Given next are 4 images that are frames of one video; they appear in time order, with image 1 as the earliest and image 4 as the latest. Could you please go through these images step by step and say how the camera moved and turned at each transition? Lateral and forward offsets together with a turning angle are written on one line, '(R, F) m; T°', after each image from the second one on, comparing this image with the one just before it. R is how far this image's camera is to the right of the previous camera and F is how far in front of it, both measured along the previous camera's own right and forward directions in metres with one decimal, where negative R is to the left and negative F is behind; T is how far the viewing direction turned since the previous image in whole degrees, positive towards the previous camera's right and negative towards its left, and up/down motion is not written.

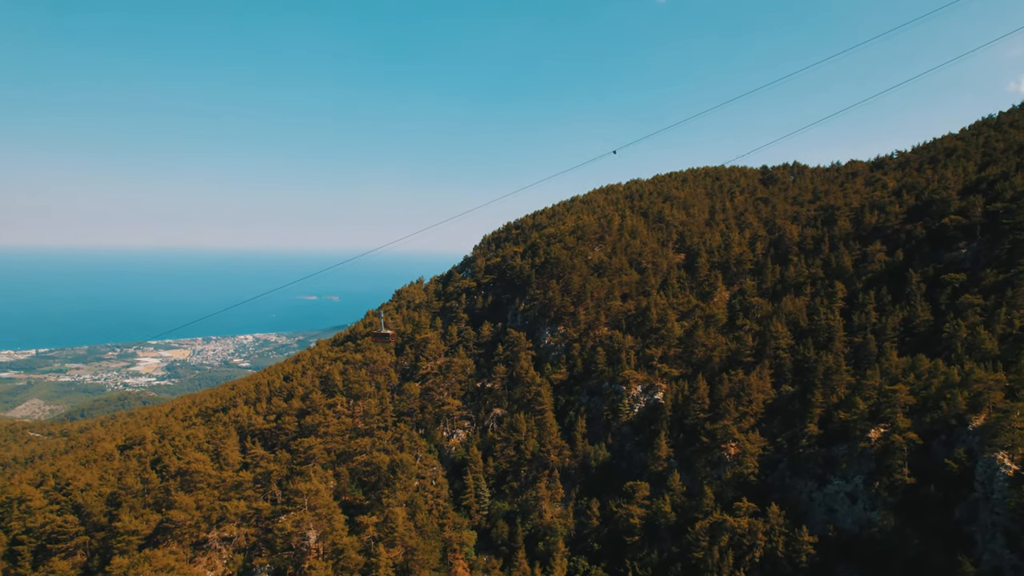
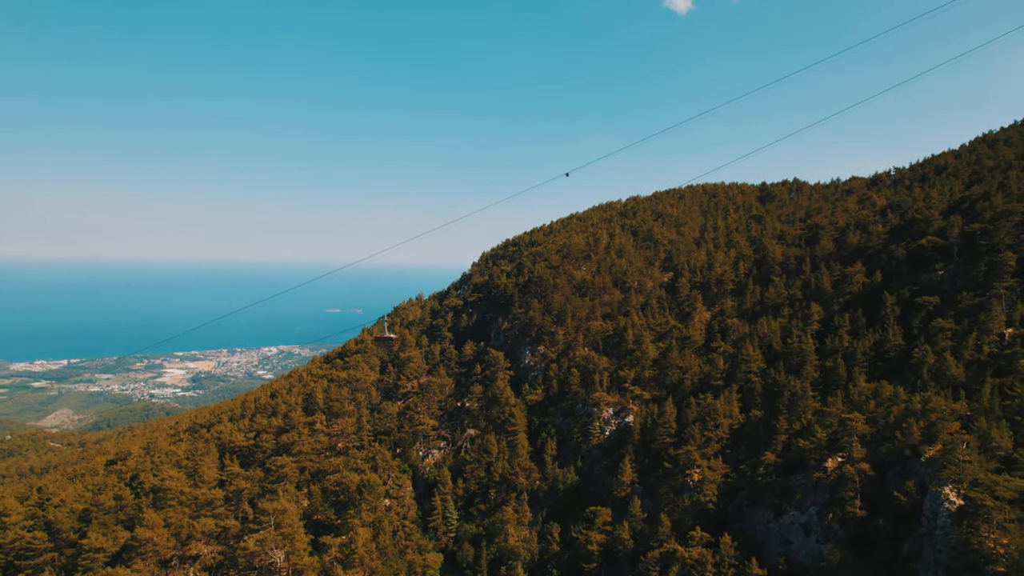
(+6.0, -0.6) m; -2°
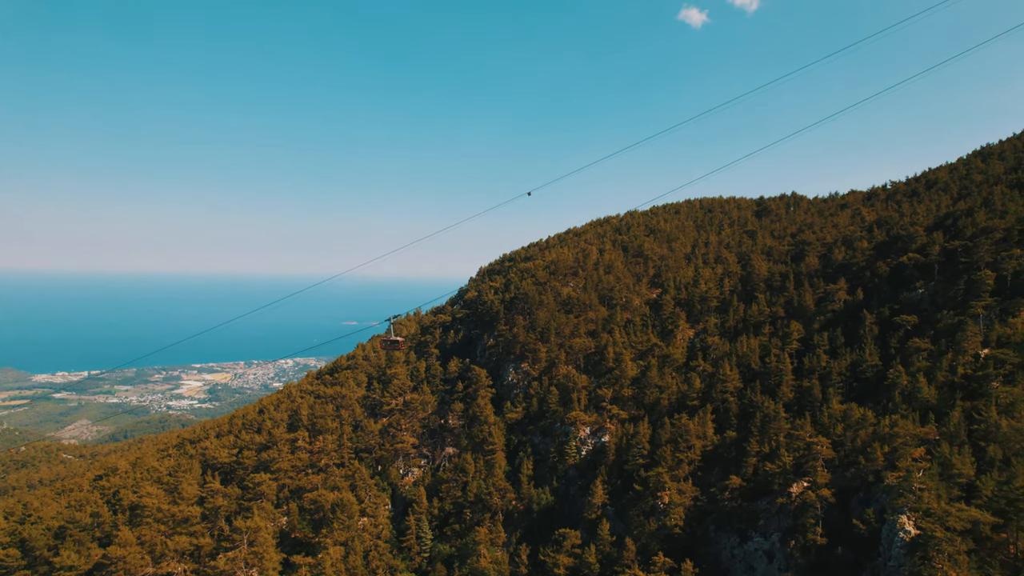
(+4.7, -0.3) m; -1°
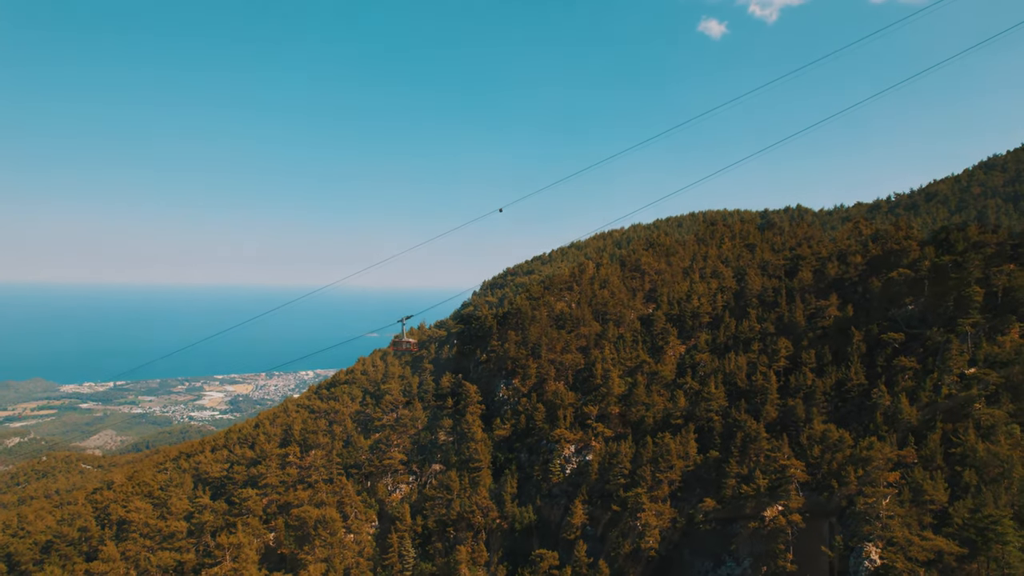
(+4.1, -0.3) m; -2°
